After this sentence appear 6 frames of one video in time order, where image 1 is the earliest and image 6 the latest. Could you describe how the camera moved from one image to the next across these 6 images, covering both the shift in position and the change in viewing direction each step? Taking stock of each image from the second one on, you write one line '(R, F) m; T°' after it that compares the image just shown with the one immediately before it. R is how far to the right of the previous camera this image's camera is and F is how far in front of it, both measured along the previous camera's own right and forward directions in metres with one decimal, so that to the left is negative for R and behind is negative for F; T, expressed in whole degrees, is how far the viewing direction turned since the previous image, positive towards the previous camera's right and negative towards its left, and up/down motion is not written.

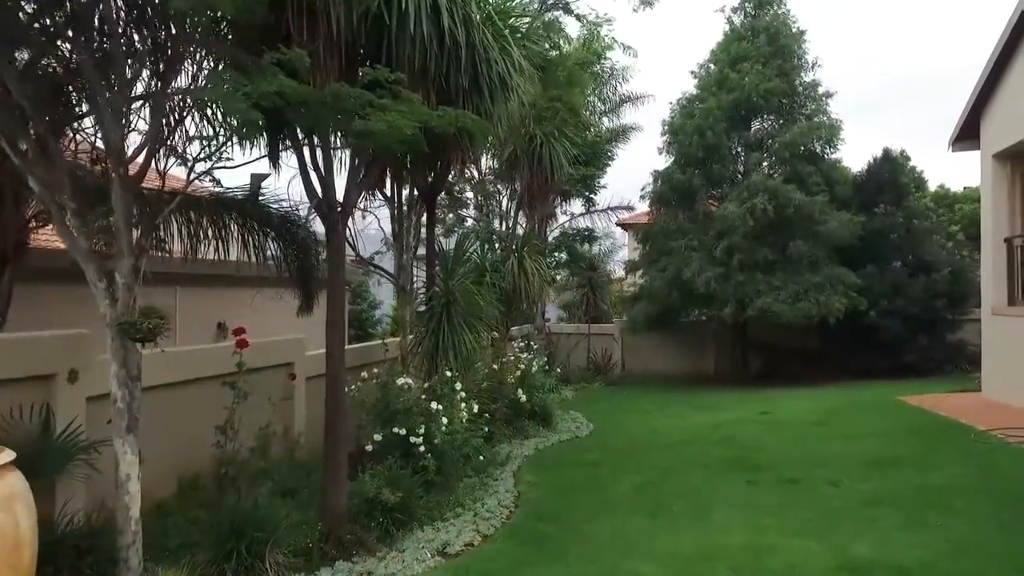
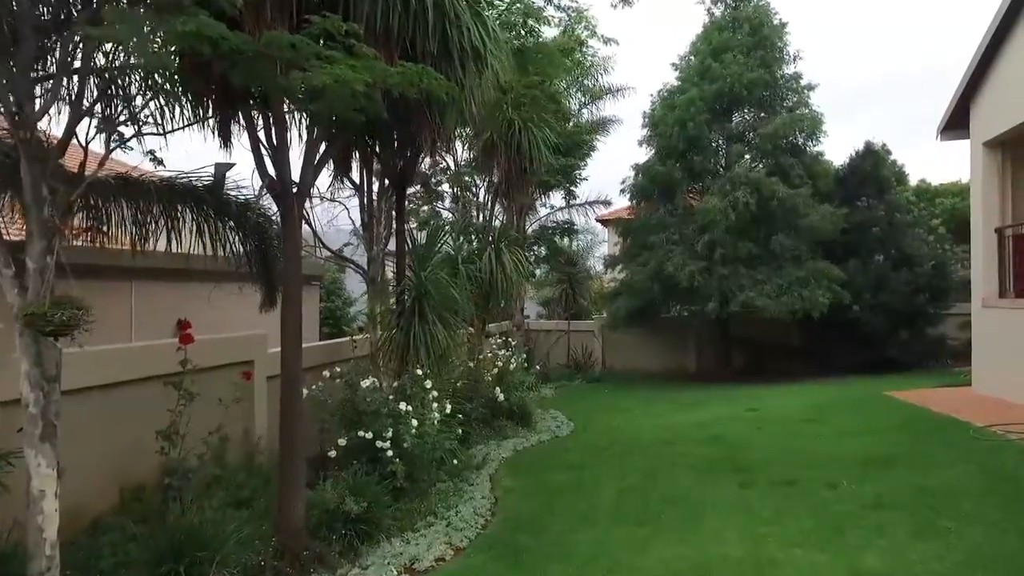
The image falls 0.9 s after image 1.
(0.0, +0.5) m; +2°
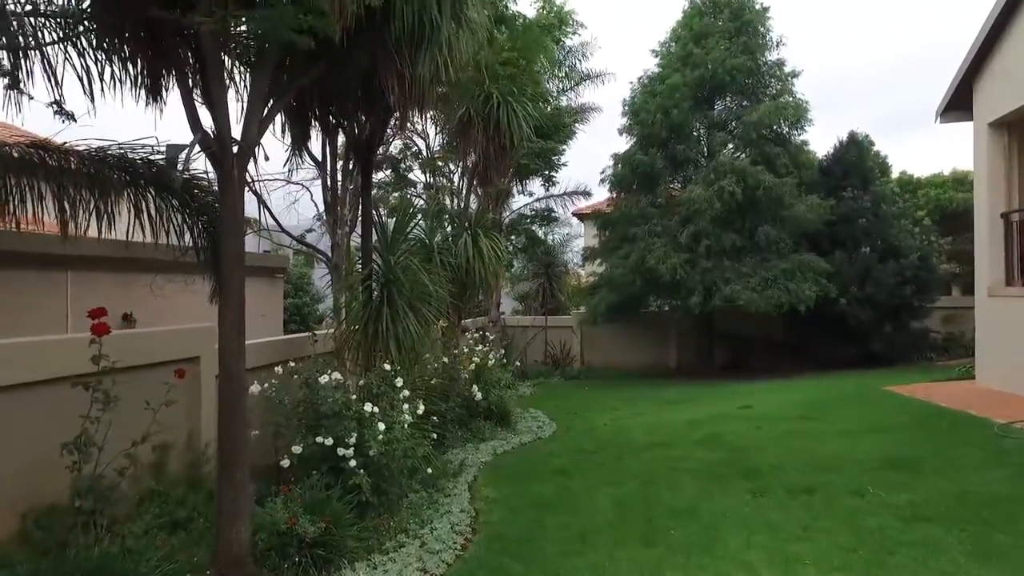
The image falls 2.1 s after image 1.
(-0.1, +0.8) m; +2°
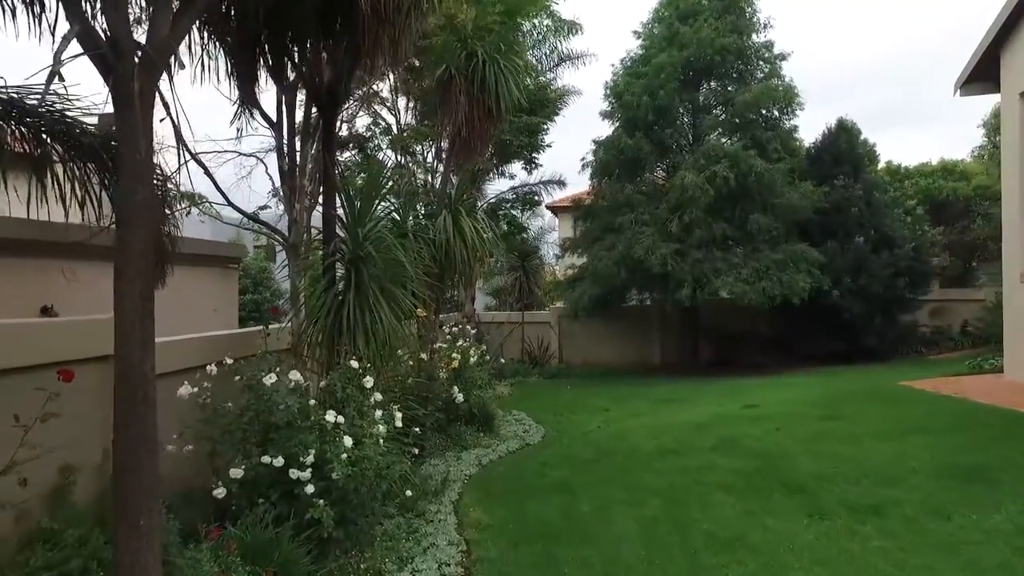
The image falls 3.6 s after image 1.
(-0.2, +1.1) m; +3°
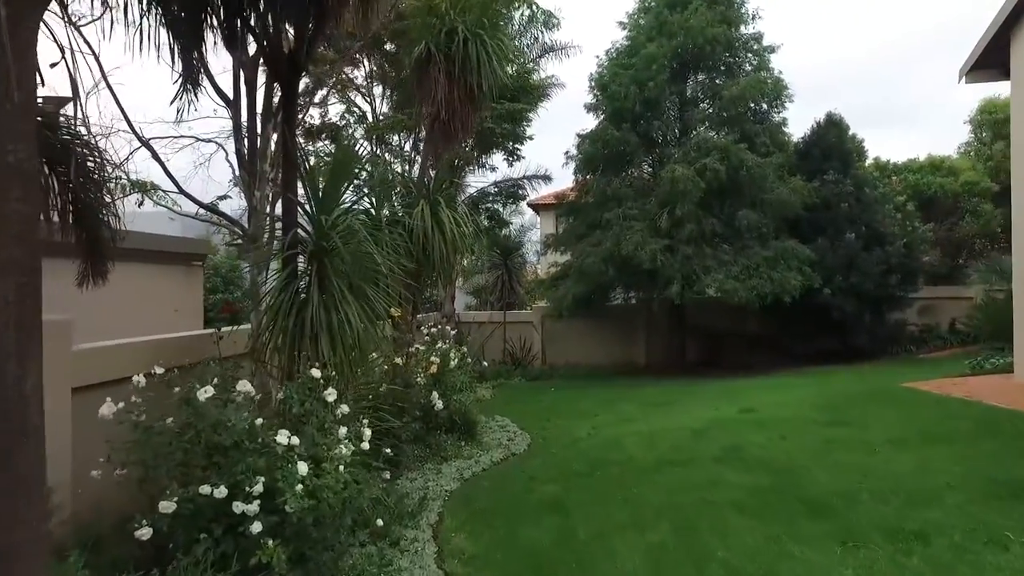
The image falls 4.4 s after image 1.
(-0.1, +0.6) m; +2°
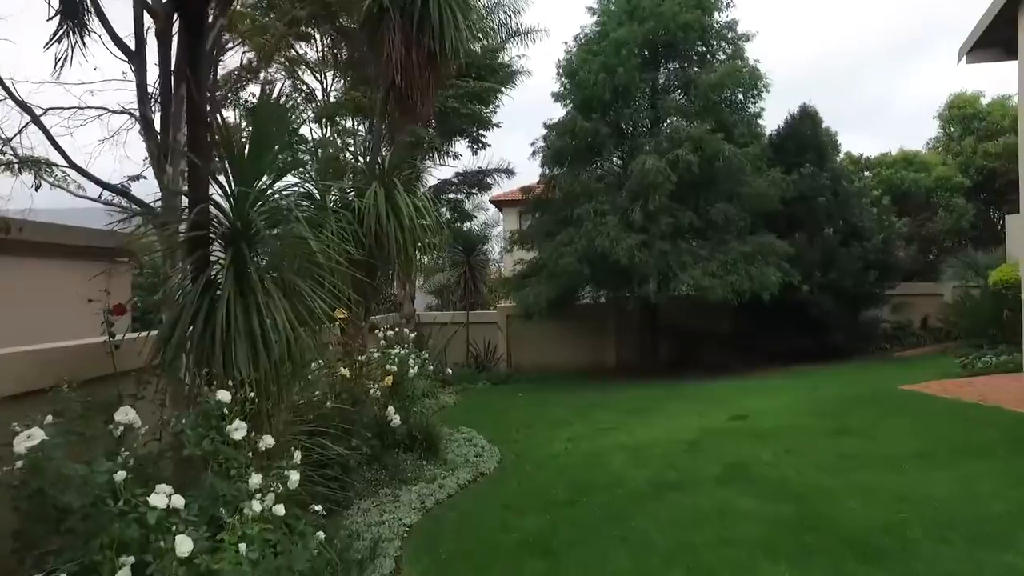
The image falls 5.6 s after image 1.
(-0.1, +1.0) m; +4°
